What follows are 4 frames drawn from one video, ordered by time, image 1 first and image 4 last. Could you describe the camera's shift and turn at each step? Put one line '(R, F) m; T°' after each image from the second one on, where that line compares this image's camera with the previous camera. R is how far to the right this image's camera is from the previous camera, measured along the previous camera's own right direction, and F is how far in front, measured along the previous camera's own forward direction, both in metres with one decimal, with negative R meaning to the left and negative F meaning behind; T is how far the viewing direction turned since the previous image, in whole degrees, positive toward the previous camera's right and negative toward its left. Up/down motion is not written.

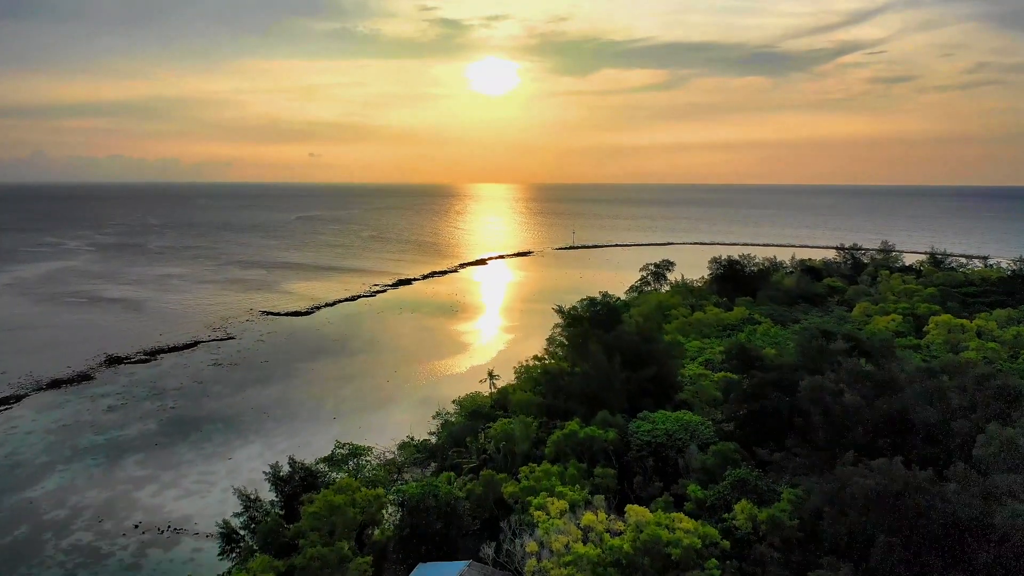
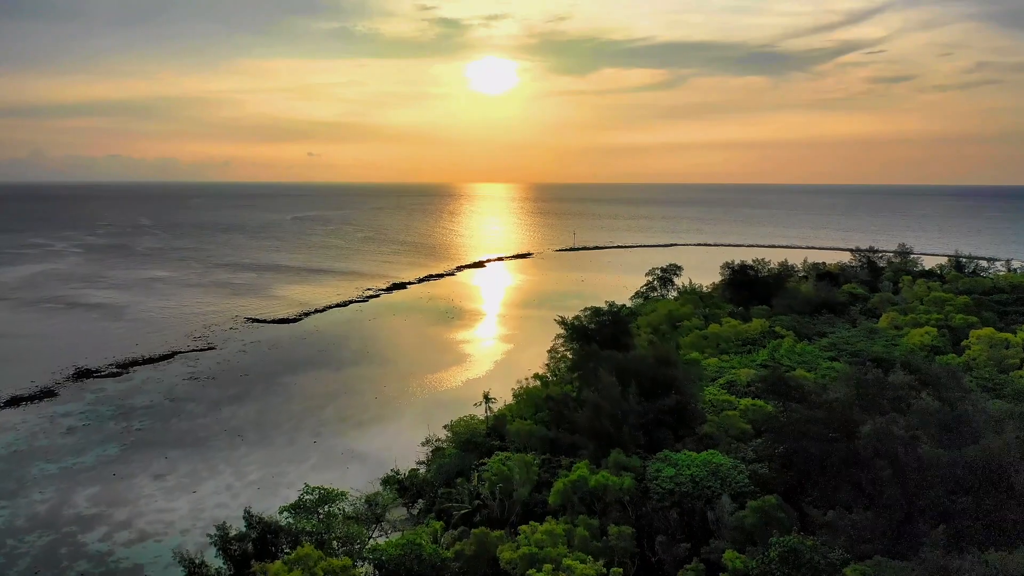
(0.0, +2.5) m; 0°
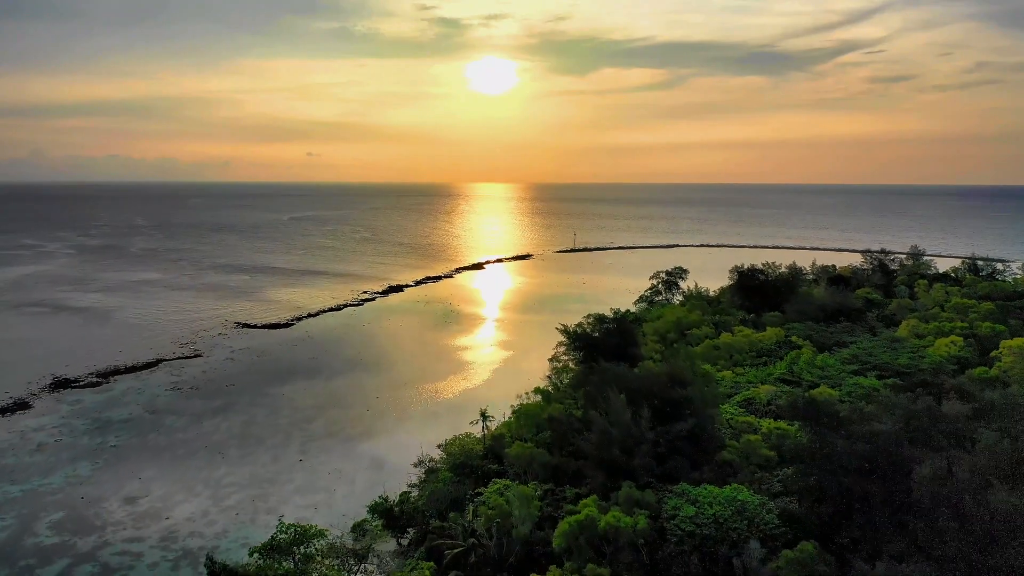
(0.0, +1.6) m; 0°
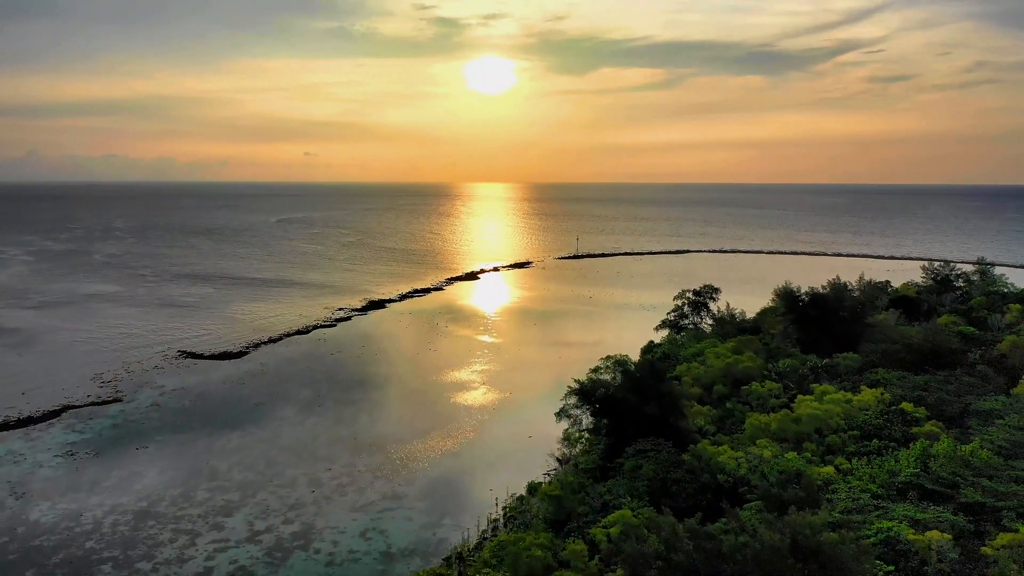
(+0.1, +7.4) m; 0°
